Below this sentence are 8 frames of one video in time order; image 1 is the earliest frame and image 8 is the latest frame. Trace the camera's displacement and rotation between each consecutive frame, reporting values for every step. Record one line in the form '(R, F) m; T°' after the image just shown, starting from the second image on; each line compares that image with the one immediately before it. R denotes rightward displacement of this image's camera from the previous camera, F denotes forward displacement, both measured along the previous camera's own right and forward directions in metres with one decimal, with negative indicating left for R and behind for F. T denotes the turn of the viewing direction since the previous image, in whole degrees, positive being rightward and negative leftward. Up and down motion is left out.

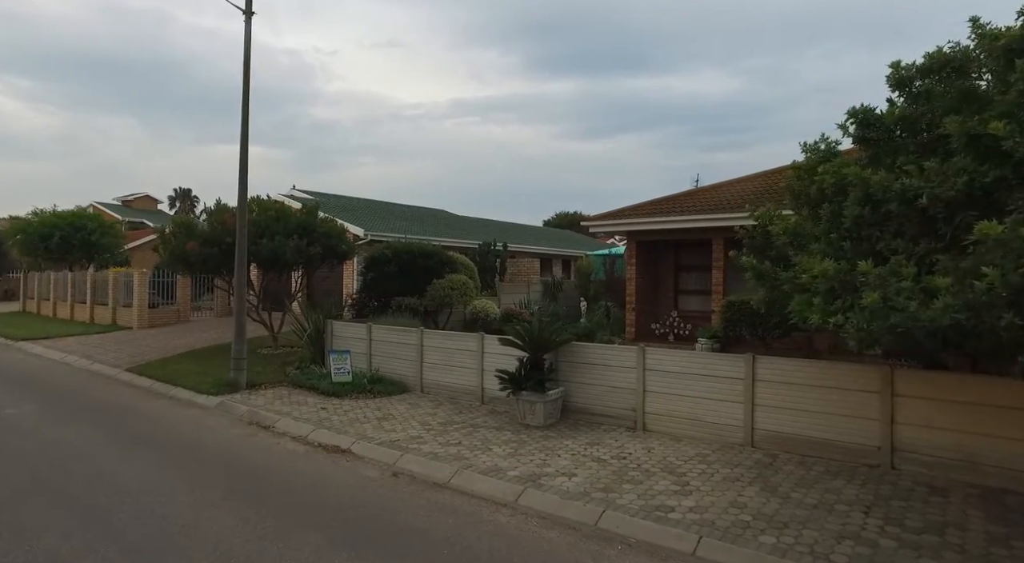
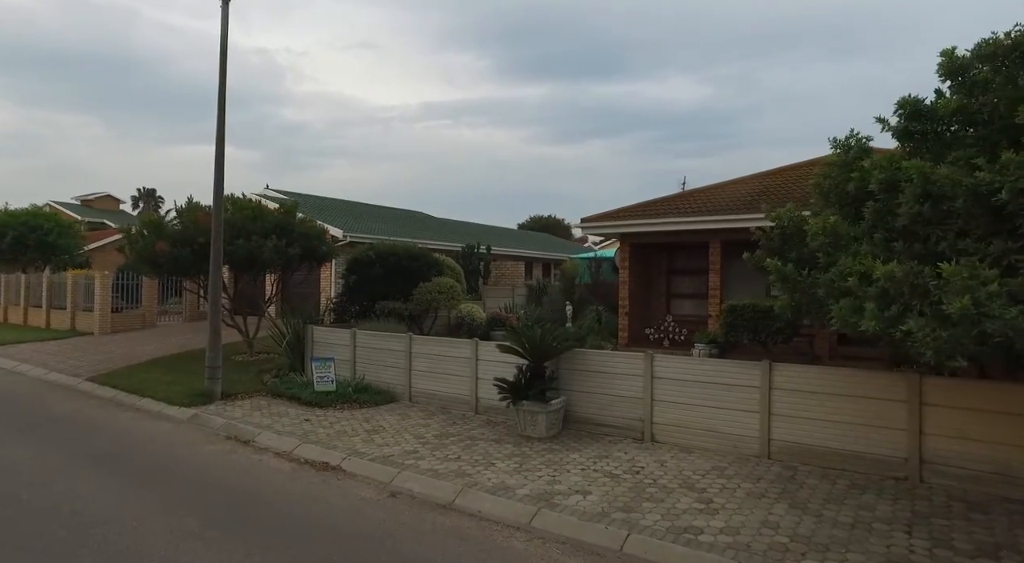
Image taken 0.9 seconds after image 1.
(-0.4, +0.5) m; +3°
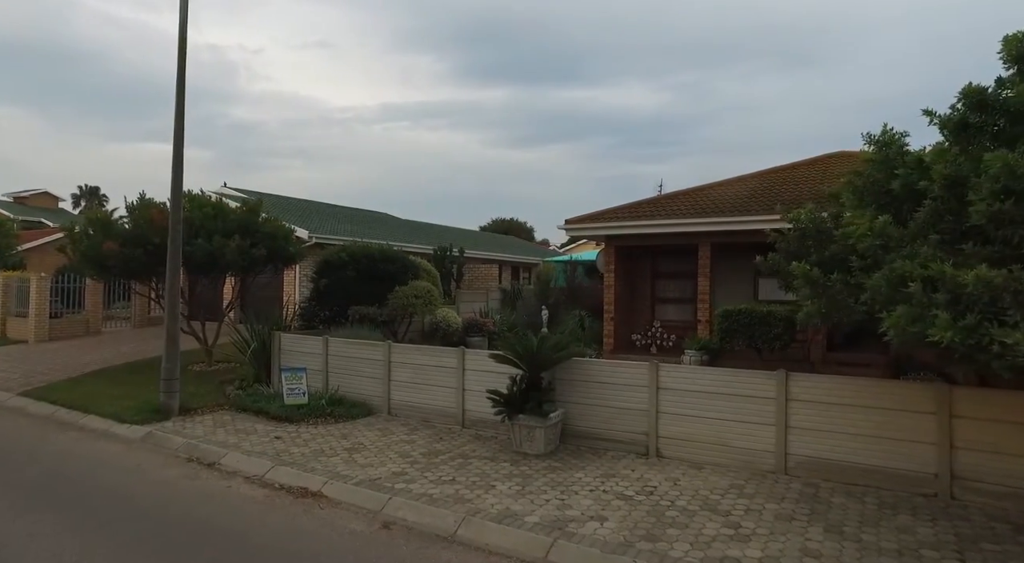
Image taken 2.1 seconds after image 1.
(-0.4, +0.7) m; +4°
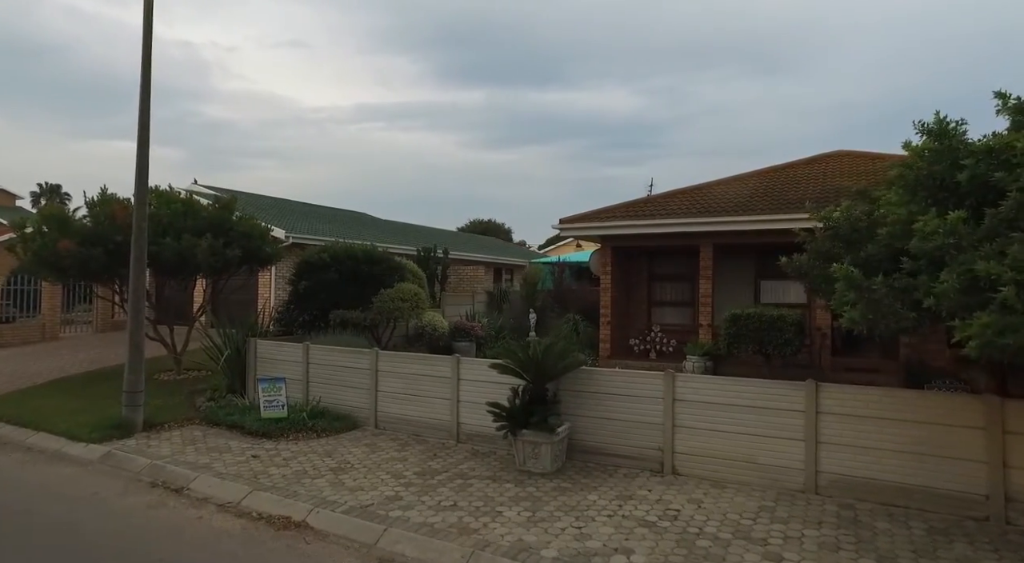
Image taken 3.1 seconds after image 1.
(-0.3, +0.7) m; +2°
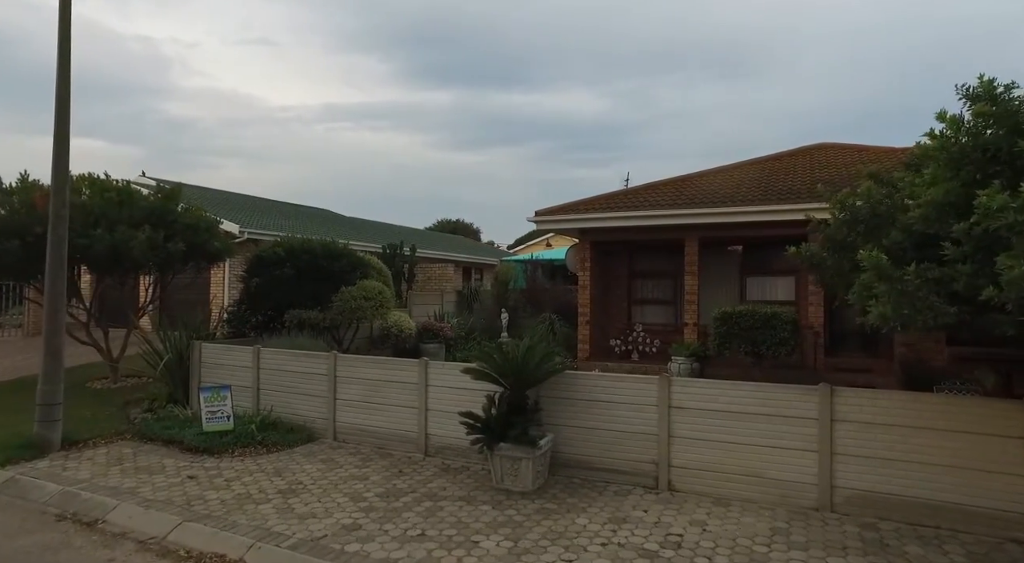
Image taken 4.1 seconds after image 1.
(-0.1, +0.8) m; +3°
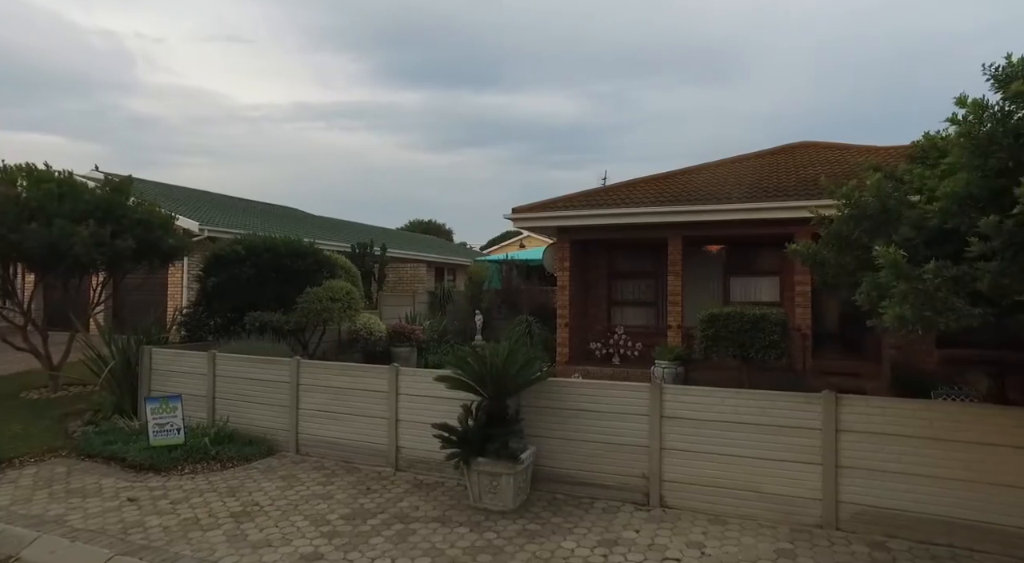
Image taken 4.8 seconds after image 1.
(-0.1, +0.5) m; +2°
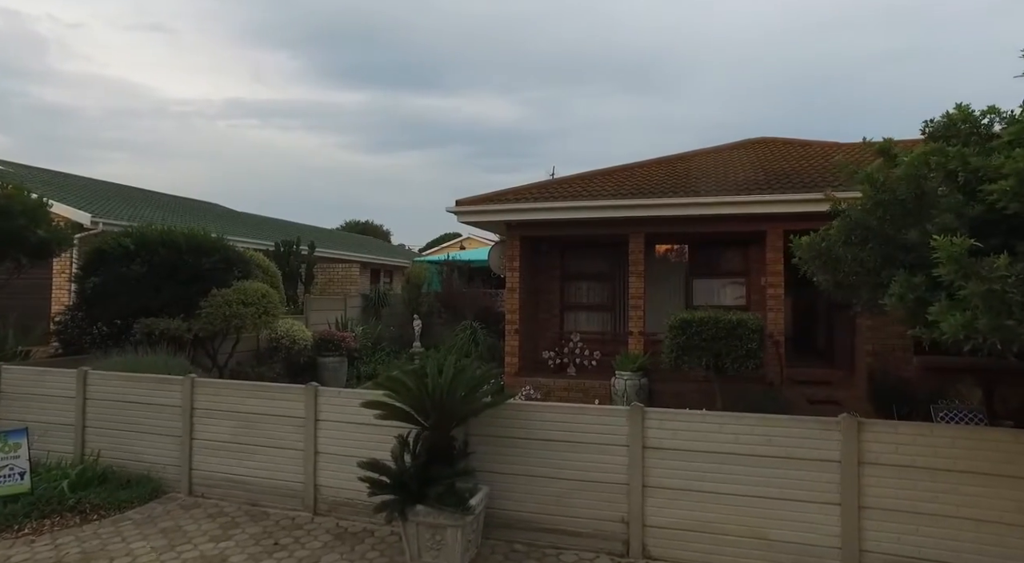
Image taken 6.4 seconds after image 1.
(-0.1, +1.2) m; +5°
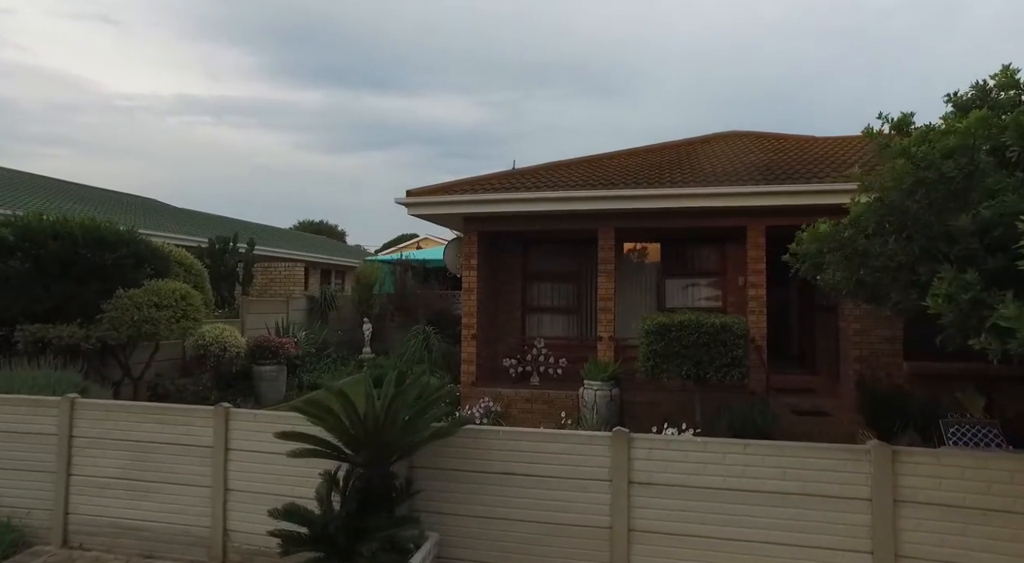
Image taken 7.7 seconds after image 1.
(0.0, +0.9) m; +3°
